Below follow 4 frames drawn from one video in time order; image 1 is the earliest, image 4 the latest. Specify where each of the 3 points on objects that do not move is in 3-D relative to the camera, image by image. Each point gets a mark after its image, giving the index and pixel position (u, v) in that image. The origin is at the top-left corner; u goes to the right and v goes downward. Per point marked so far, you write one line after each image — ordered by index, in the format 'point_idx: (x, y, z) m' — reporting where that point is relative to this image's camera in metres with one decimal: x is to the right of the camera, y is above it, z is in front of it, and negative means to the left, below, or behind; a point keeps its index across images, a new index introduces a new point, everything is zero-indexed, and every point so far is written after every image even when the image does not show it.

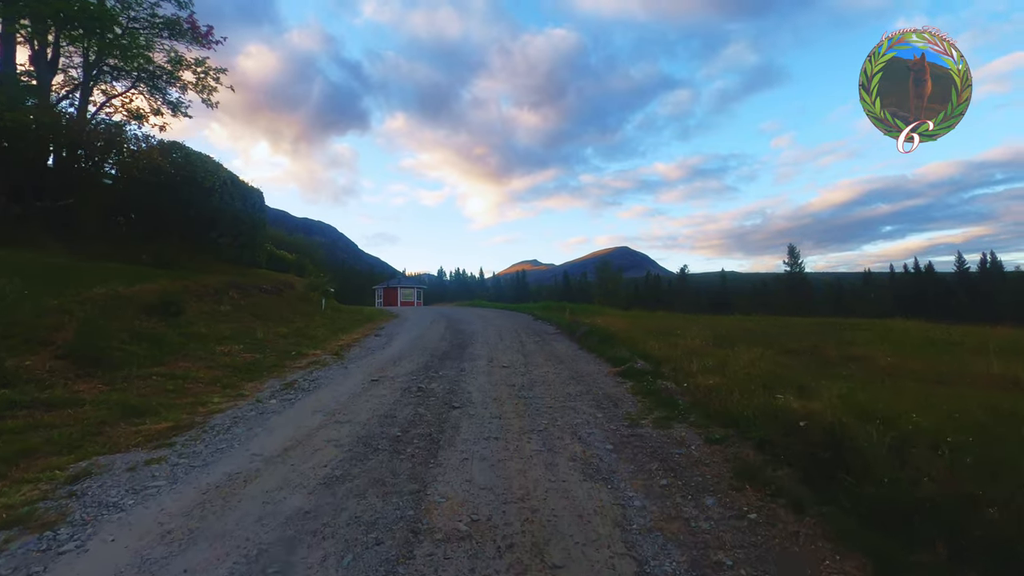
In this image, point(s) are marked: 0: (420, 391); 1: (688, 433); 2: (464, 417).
0: (-1.0, -1.1, +7.2) m
1: (+1.7, -1.5, +6.3) m
2: (-0.5, -1.3, +6.2) m
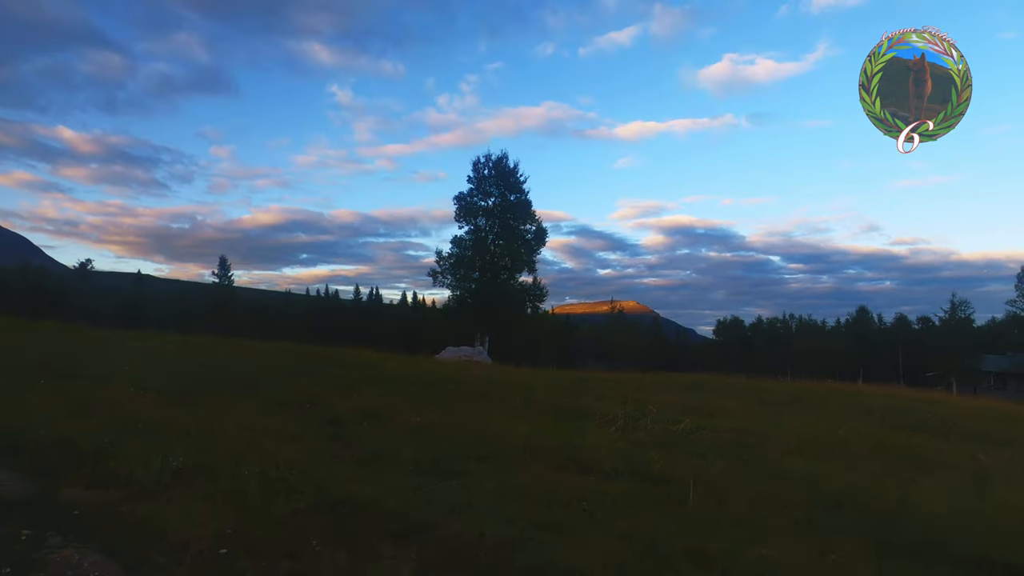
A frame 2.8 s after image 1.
0: (-3.3, -0.9, +0.1) m
1: (-0.8, -1.5, +1.5) m
2: (-2.2, -1.1, -0.2) m
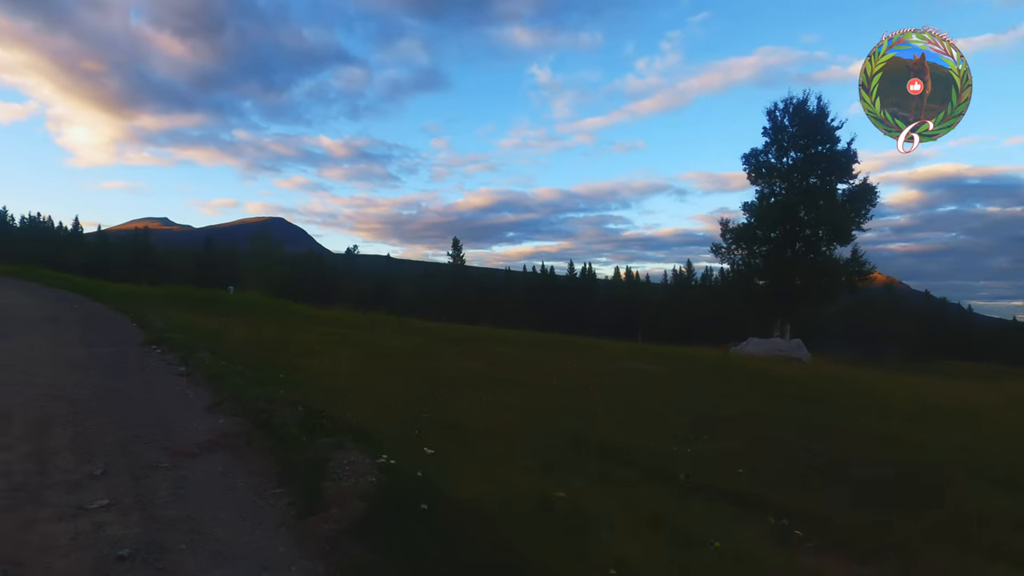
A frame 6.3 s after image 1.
0: (-0.3, -1.4, -4.1) m
1: (+2.5, -2.0, -3.7) m
2: (+0.6, -1.6, -4.8) m
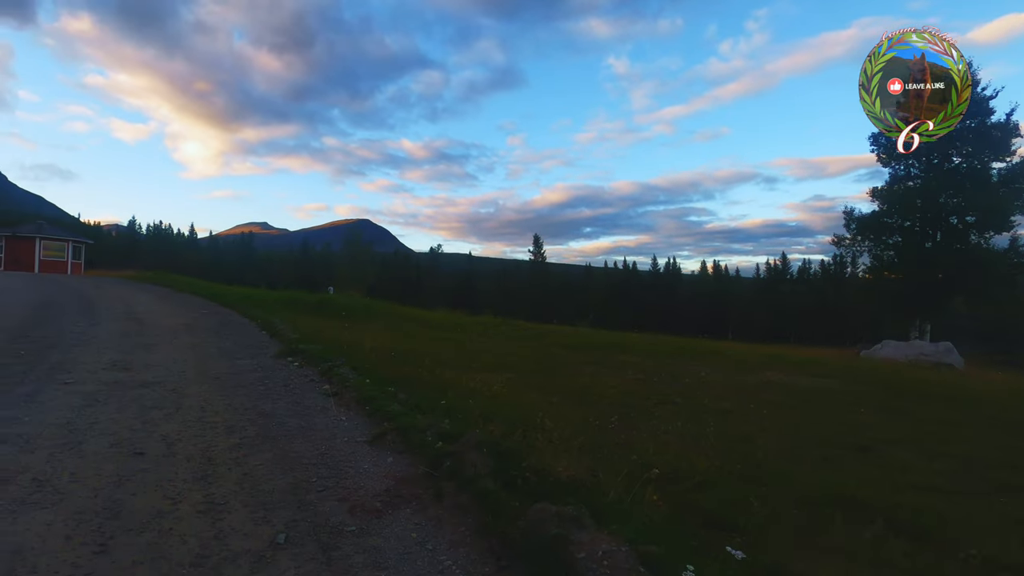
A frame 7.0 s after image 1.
0: (-0.1, -1.6, -5.1) m
1: (+2.8, -2.1, -5.0) m
2: (+0.8, -1.8, -5.8) m
